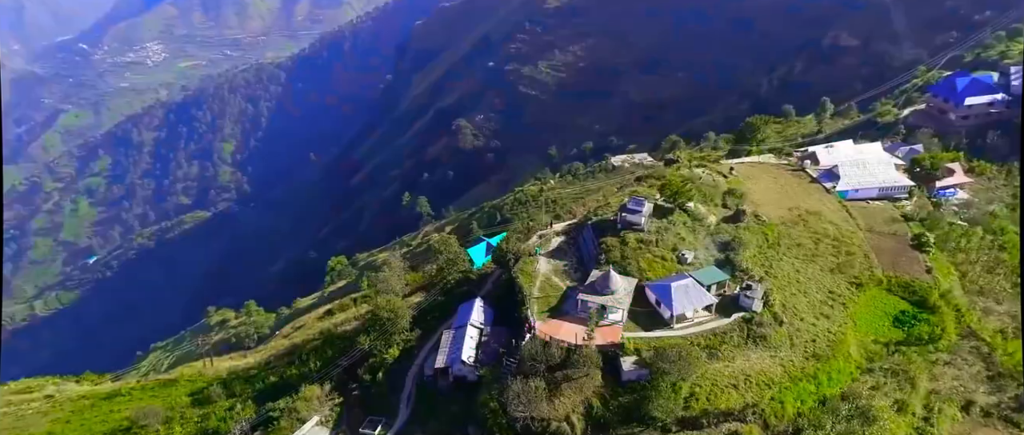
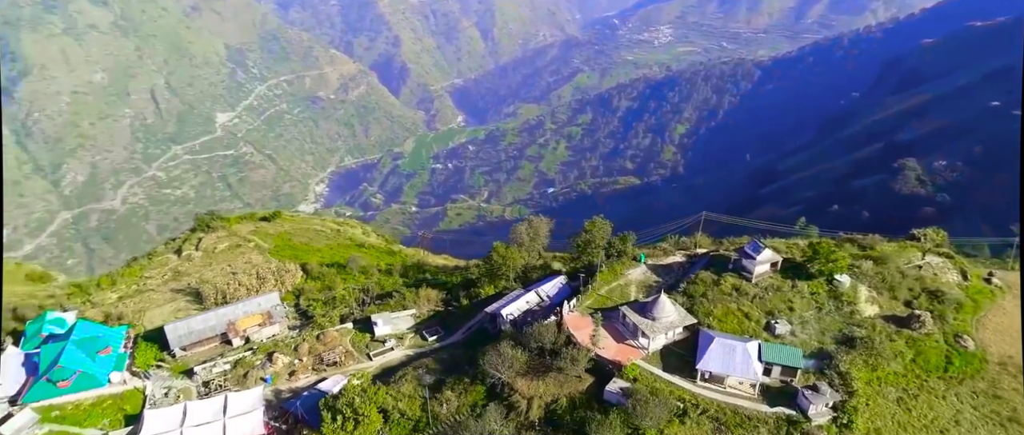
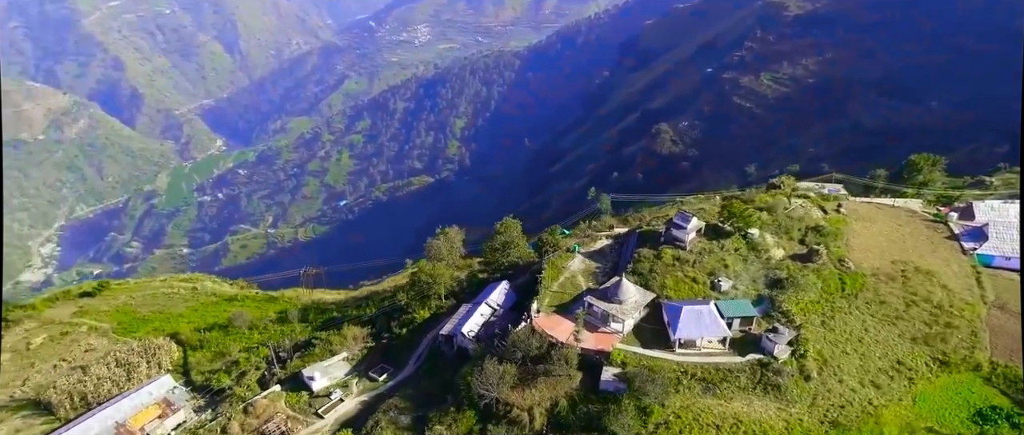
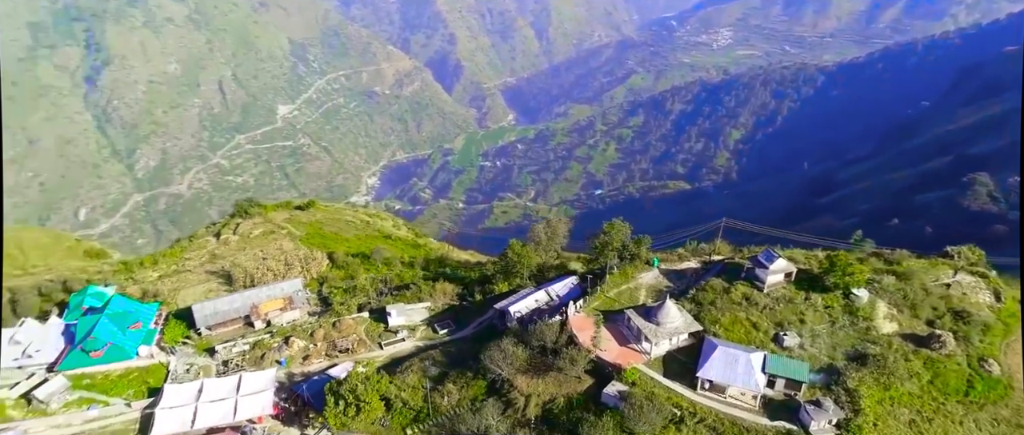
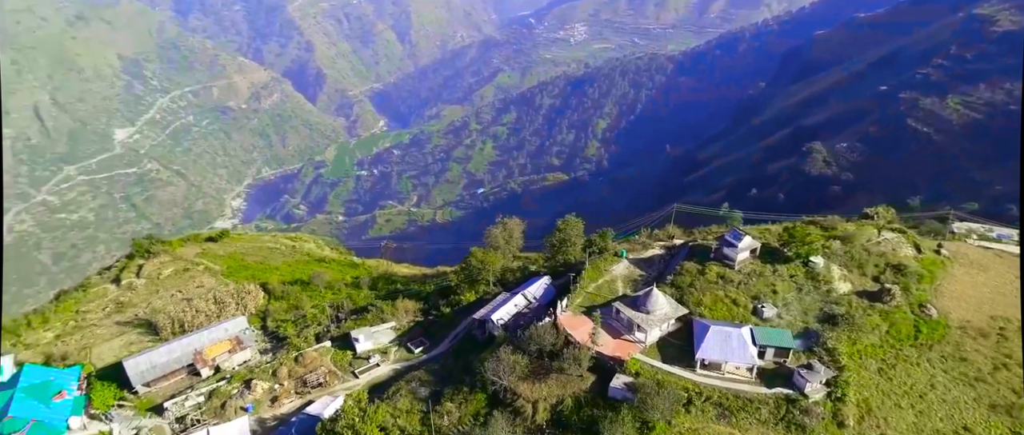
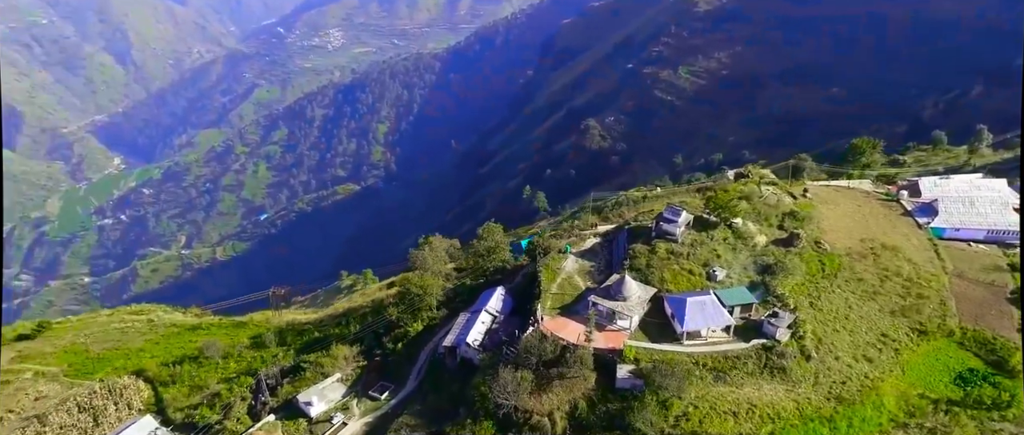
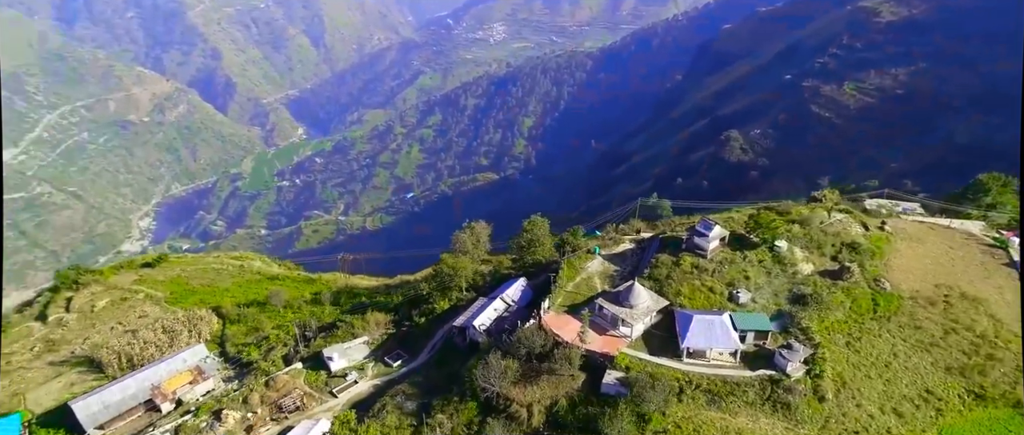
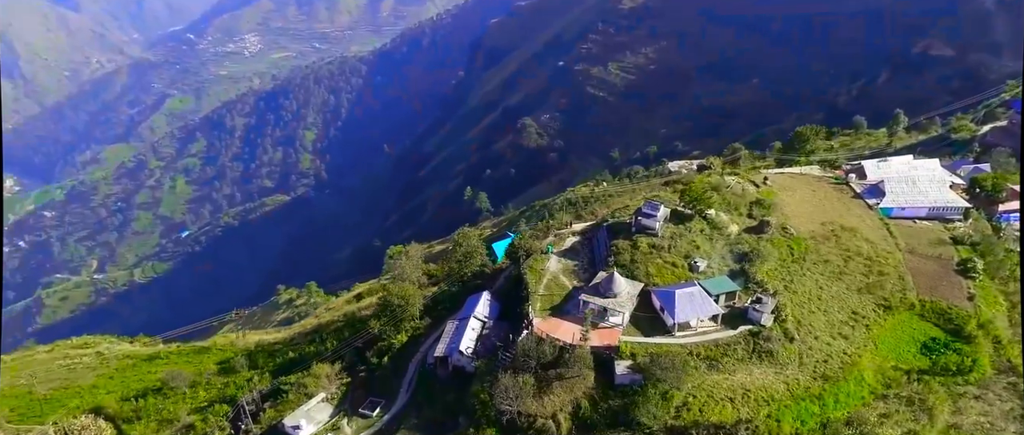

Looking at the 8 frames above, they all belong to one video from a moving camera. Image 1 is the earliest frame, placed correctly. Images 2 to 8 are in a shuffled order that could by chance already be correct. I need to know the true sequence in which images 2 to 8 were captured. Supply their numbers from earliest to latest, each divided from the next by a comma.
8, 6, 3, 7, 5, 2, 4
